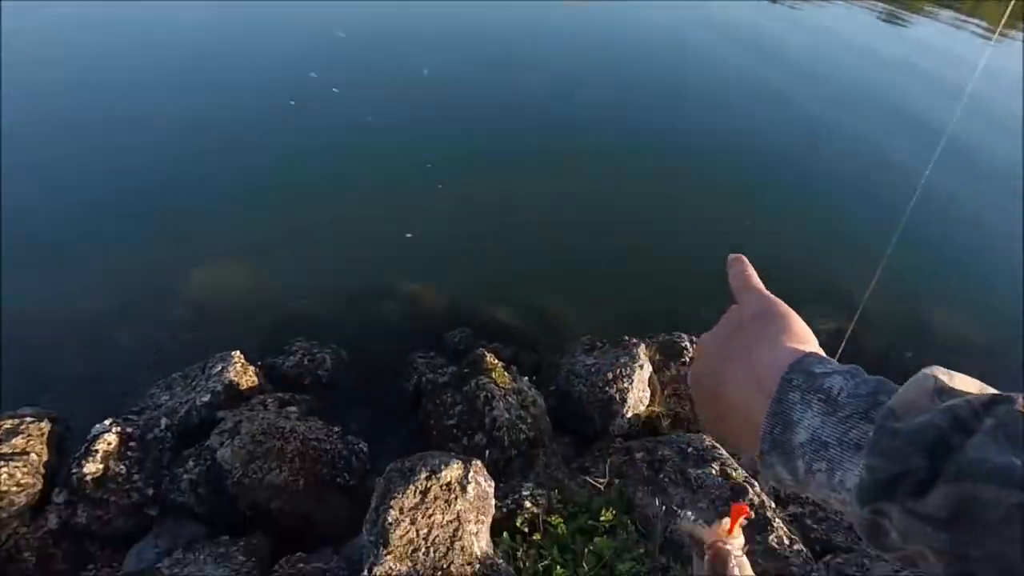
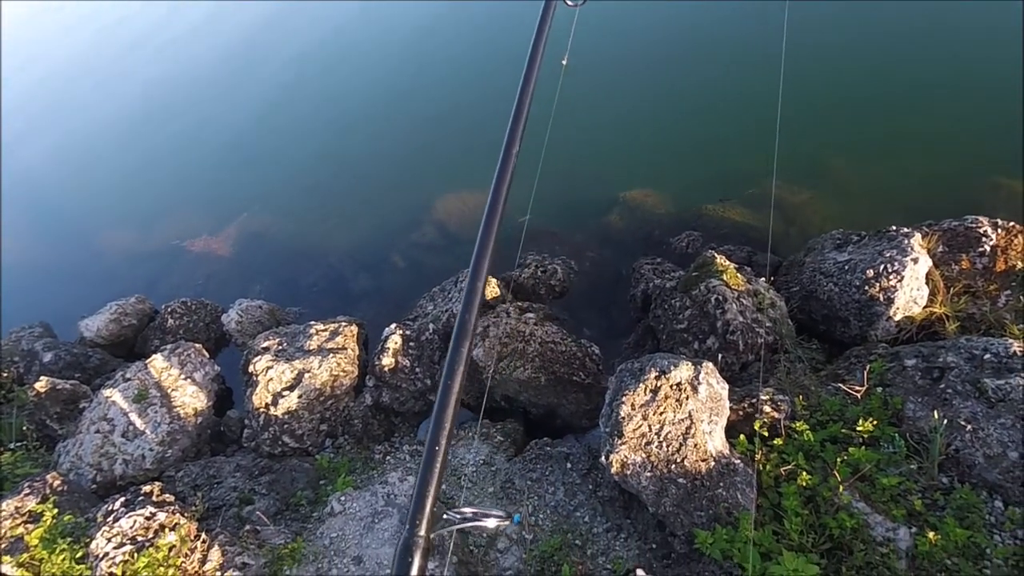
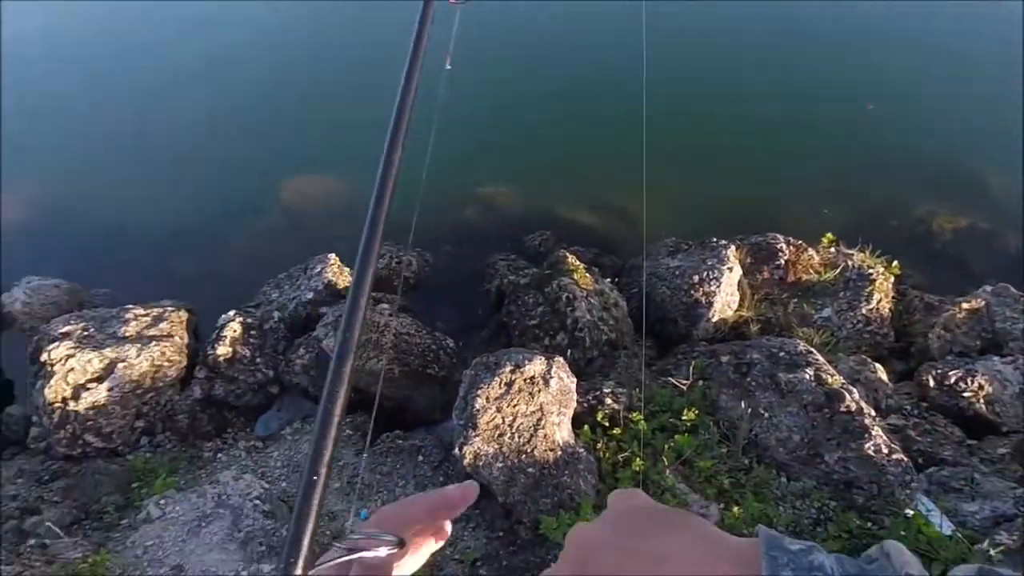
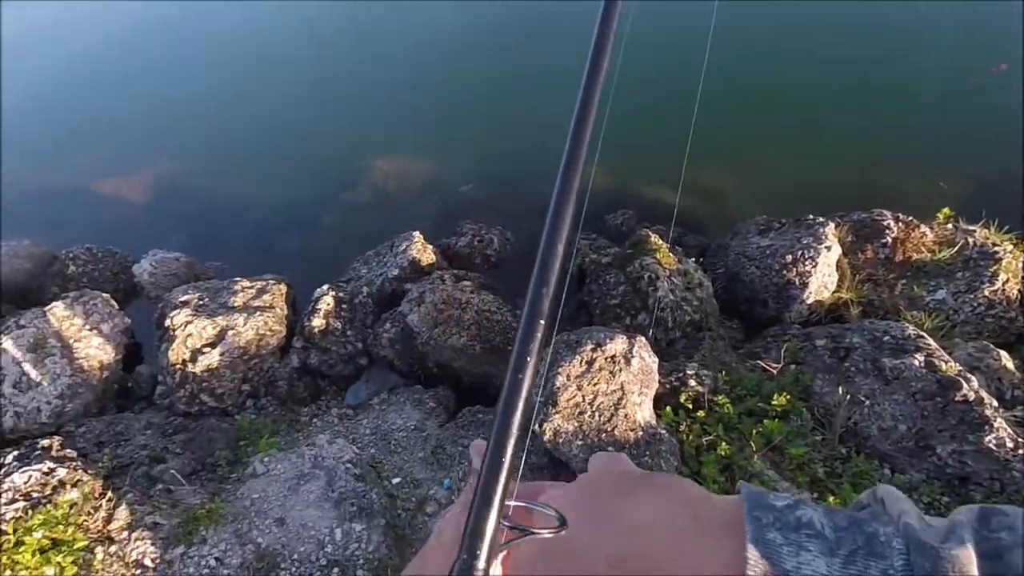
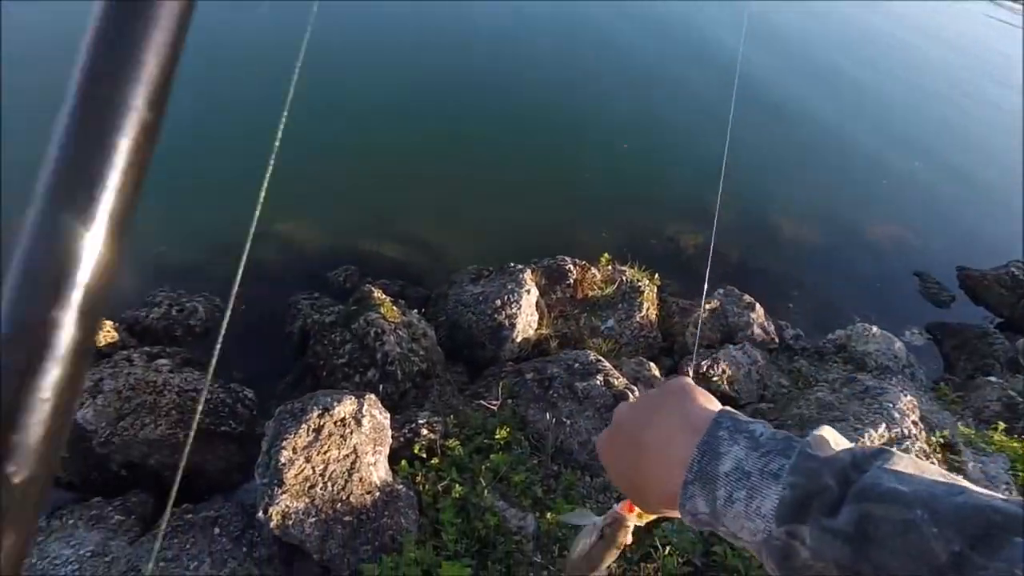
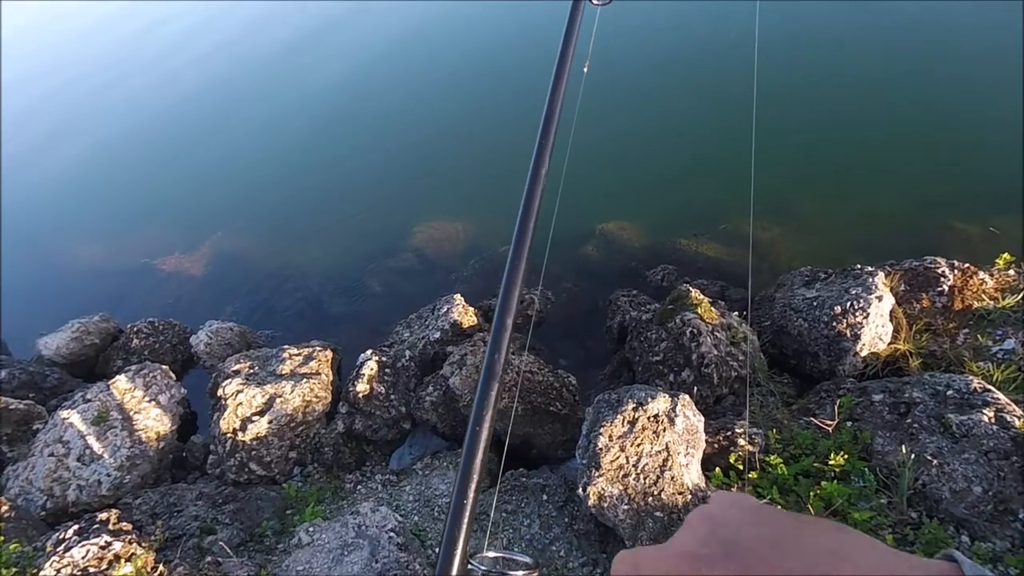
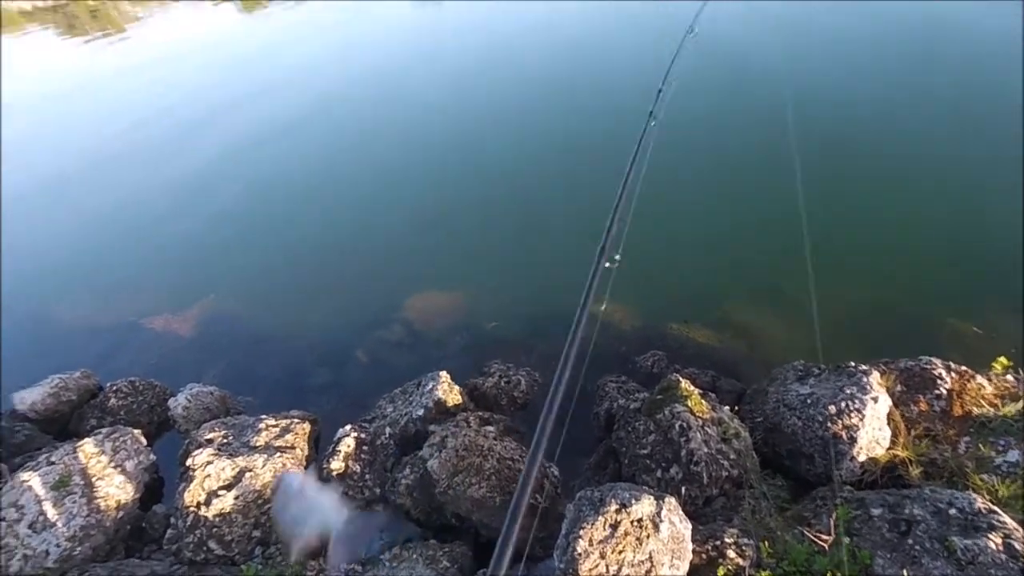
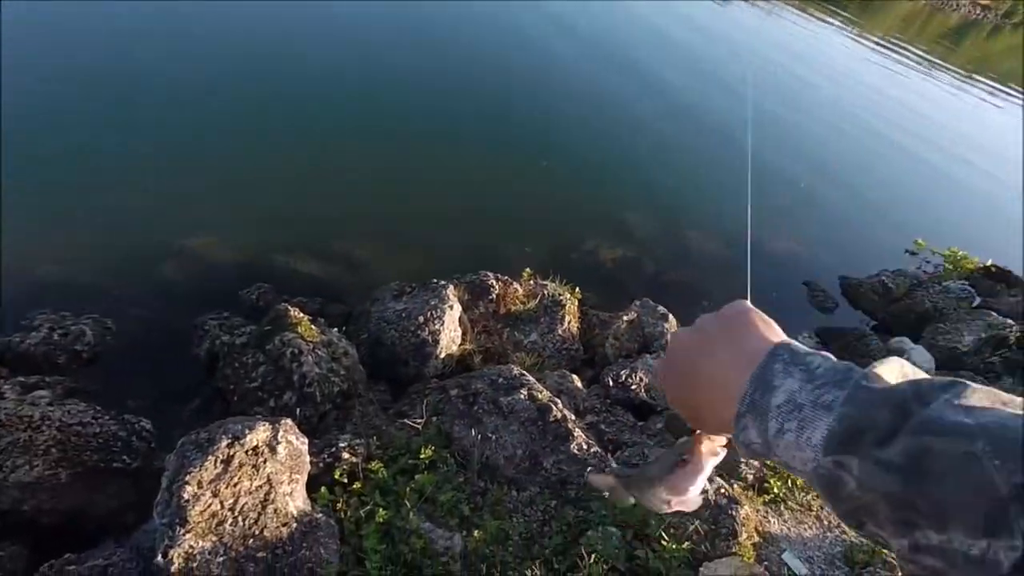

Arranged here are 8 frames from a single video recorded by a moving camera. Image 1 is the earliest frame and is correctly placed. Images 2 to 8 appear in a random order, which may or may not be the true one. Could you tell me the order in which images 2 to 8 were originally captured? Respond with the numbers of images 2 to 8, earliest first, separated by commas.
8, 5, 3, 4, 6, 2, 7
